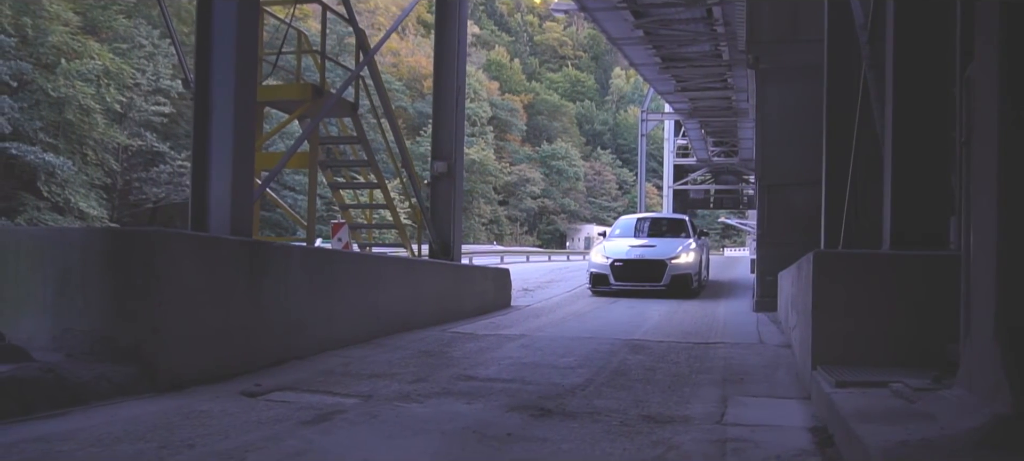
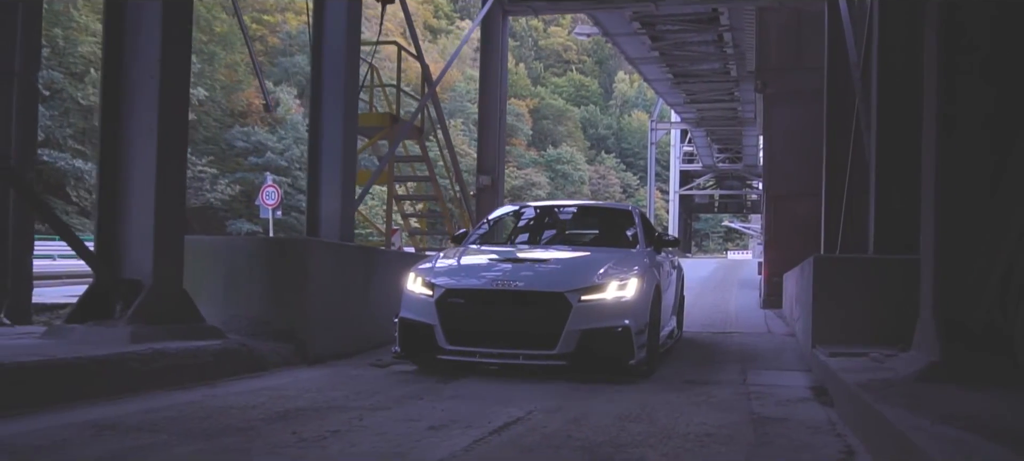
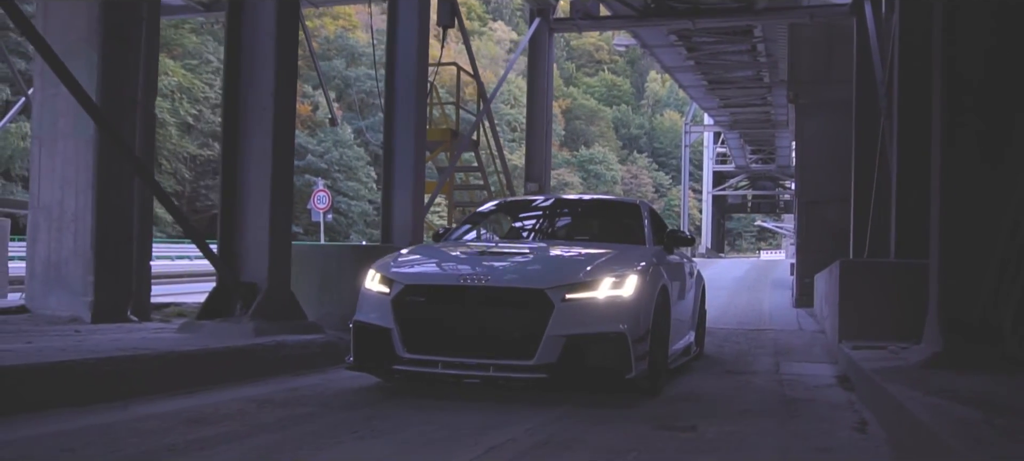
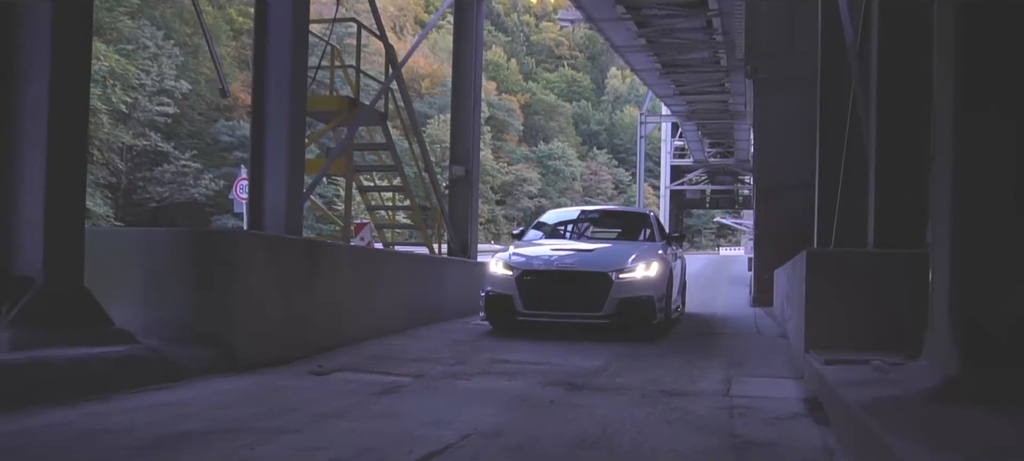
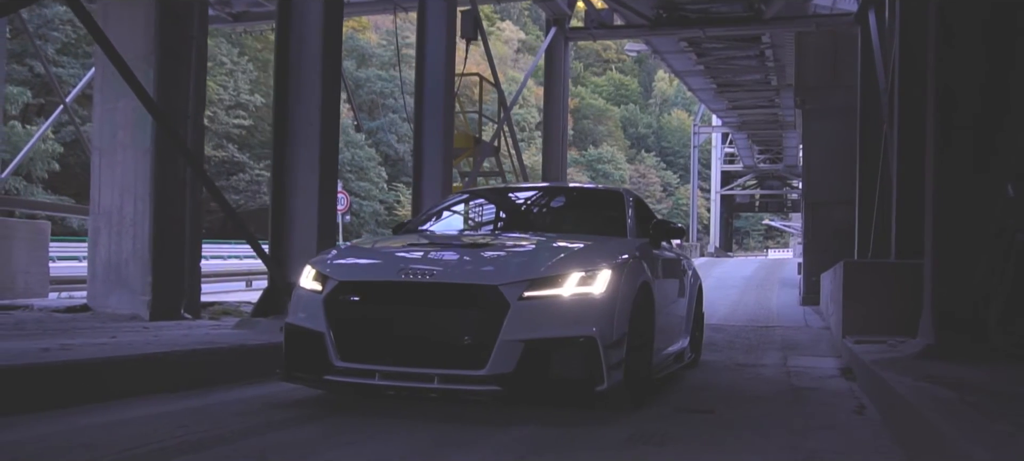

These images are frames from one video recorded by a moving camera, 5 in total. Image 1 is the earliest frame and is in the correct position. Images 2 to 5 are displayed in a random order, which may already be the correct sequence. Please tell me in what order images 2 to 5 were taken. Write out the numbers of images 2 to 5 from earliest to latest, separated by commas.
4, 2, 3, 5
